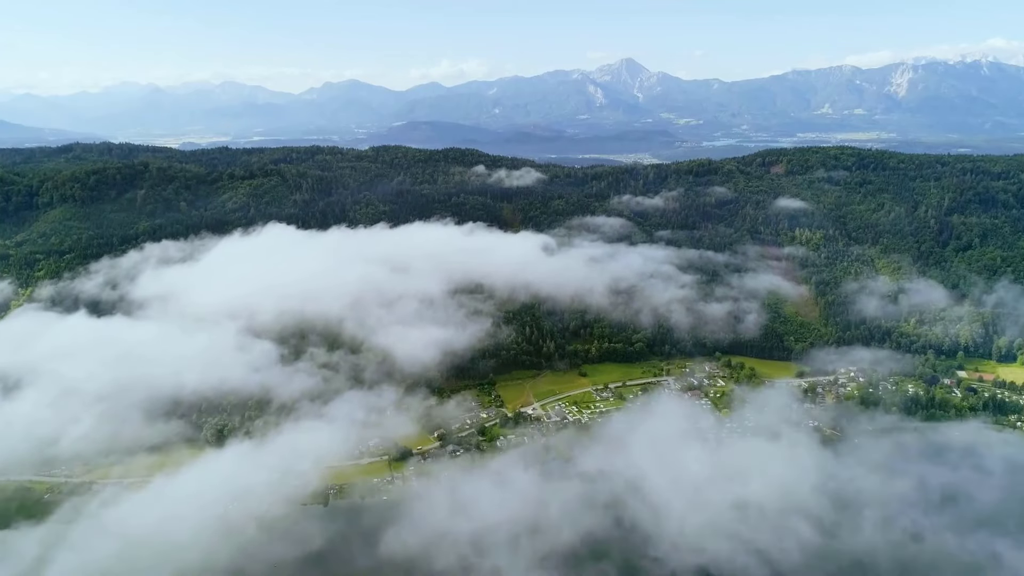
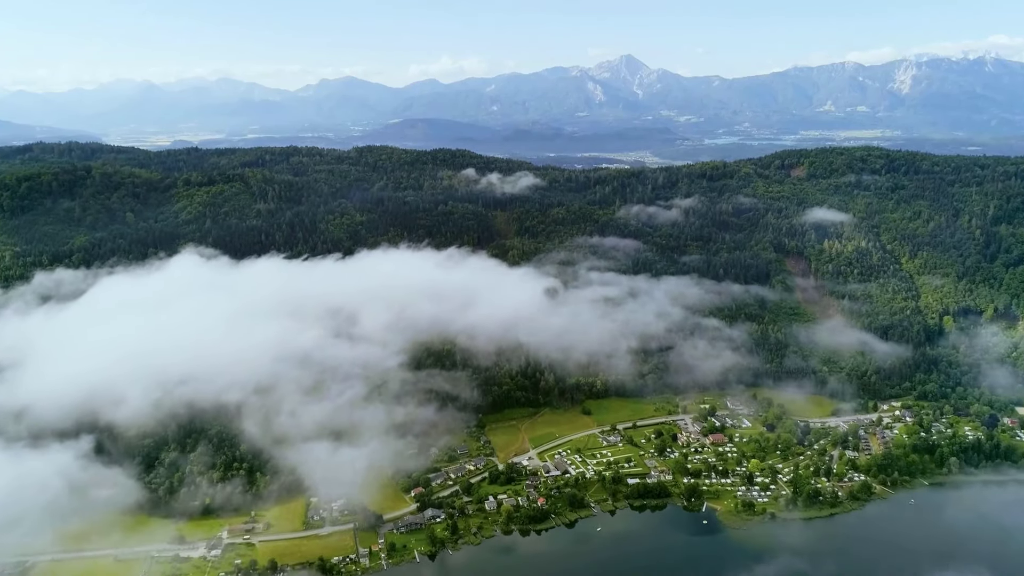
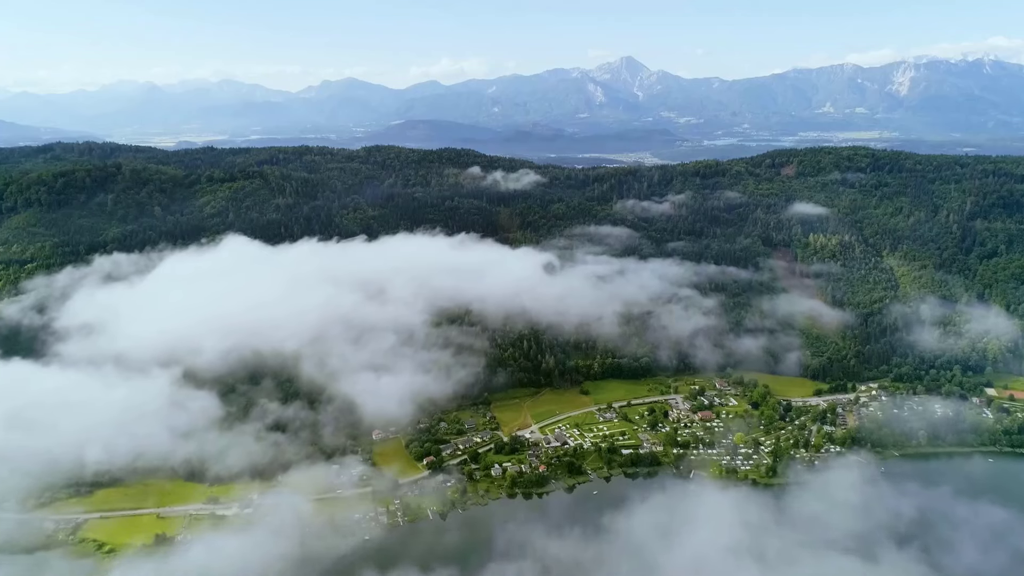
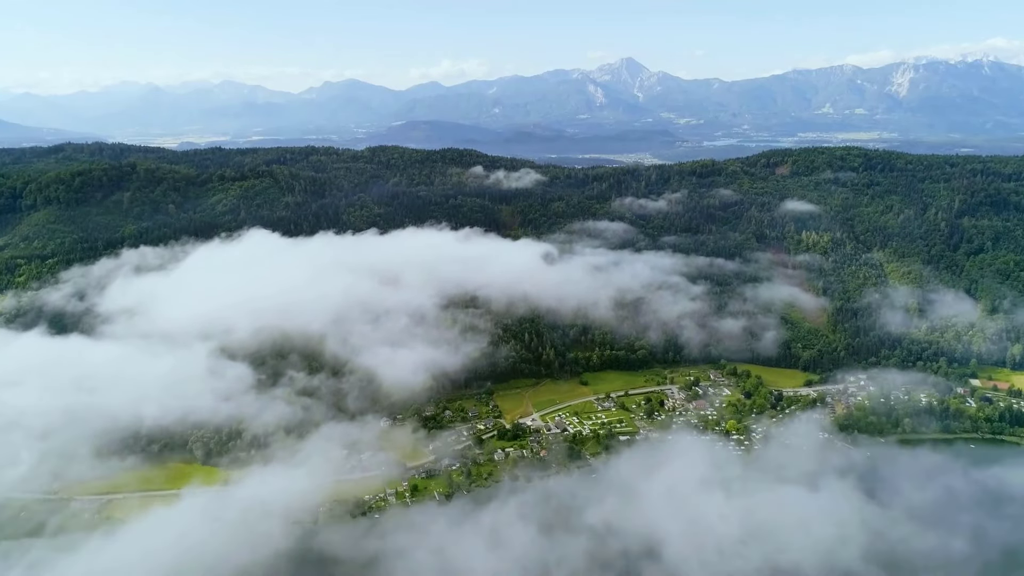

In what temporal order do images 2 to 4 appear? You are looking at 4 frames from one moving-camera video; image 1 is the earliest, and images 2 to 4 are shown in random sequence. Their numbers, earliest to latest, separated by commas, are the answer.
4, 3, 2
